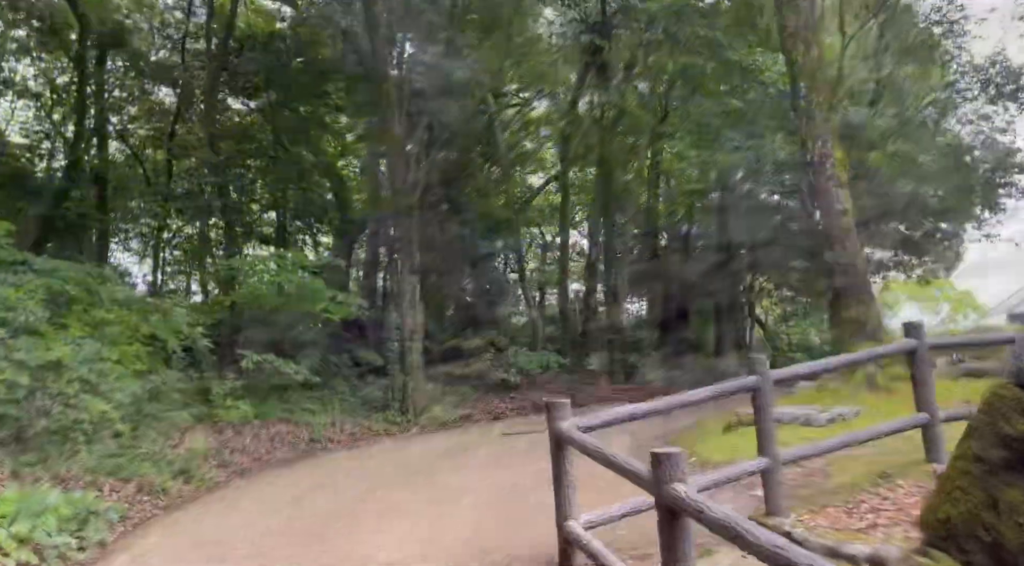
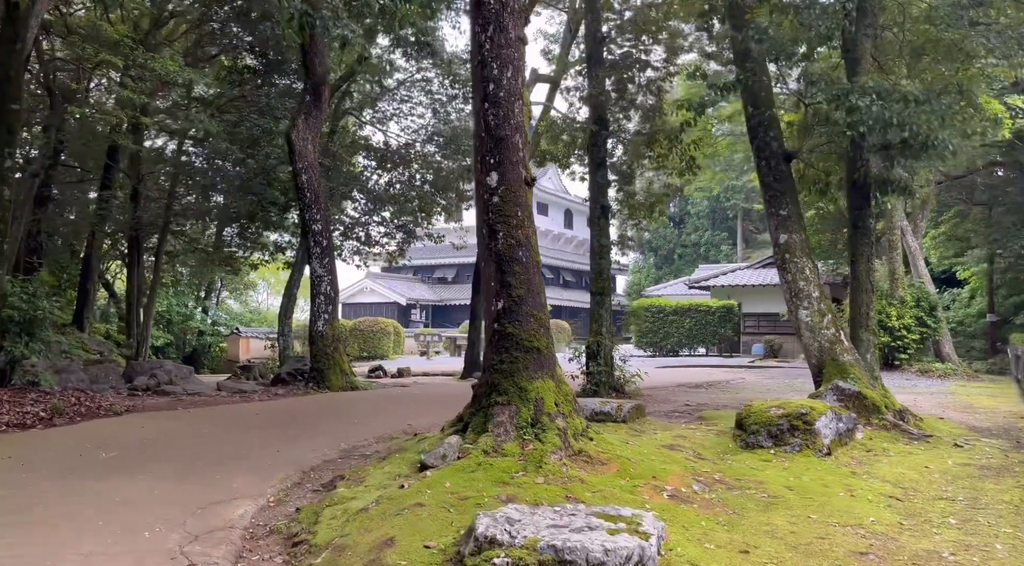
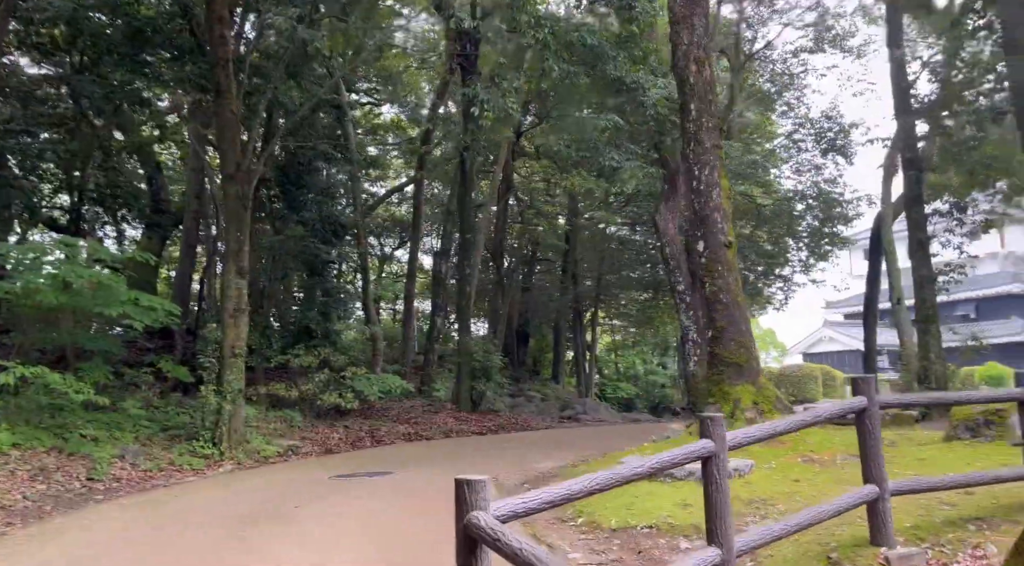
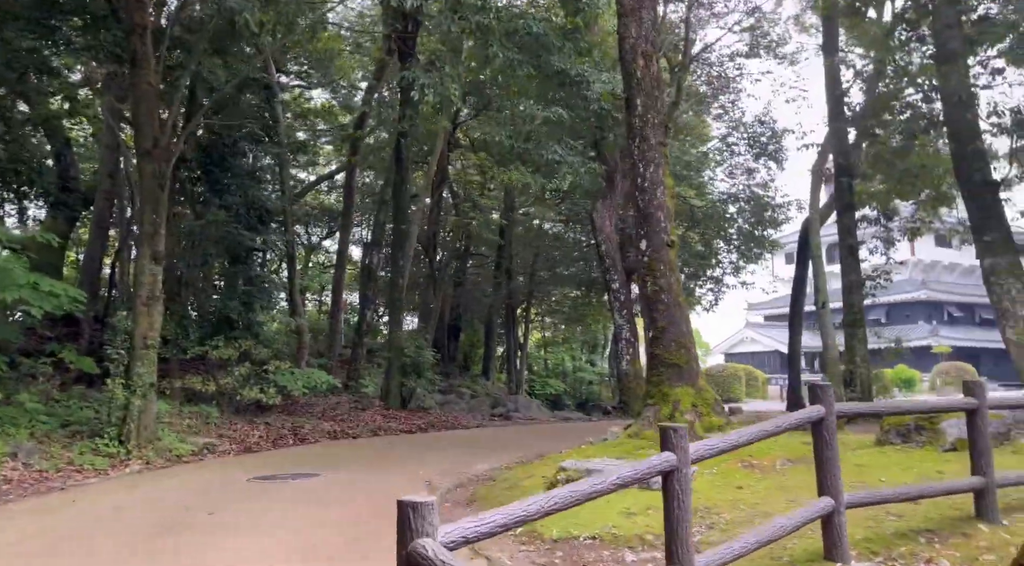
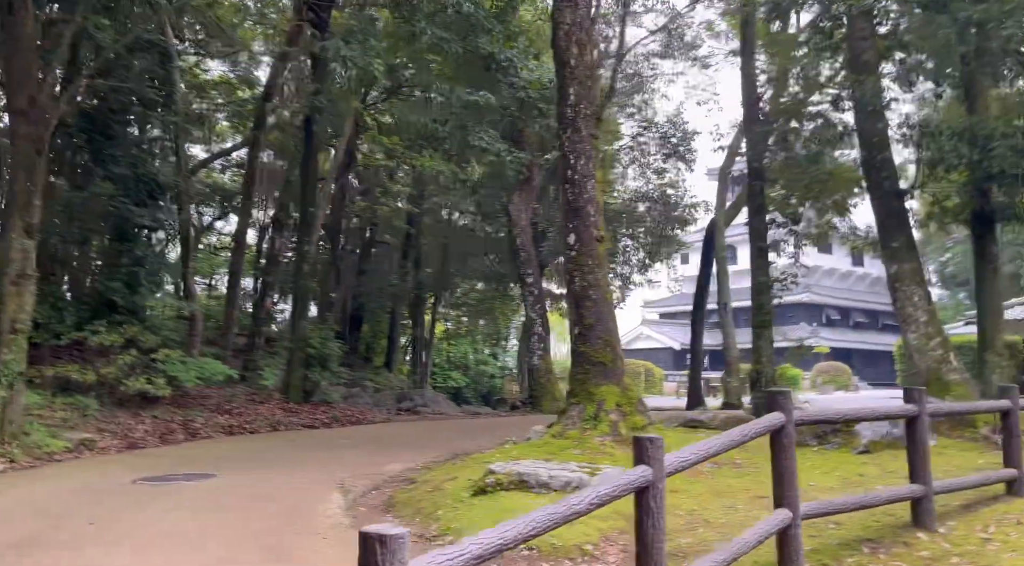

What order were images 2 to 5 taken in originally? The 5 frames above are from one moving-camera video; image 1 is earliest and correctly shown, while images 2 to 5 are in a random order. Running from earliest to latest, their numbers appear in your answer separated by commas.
3, 4, 5, 2
